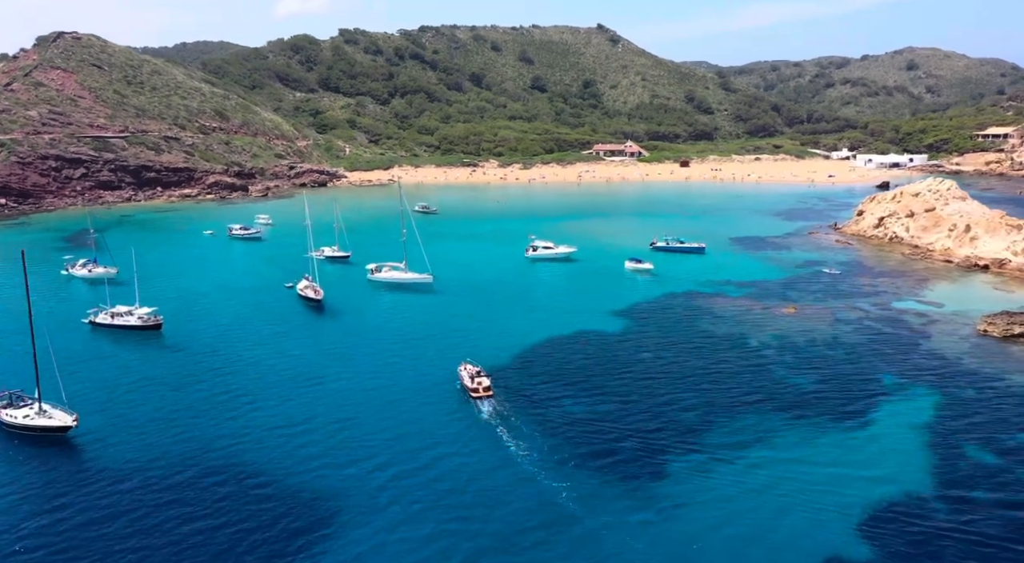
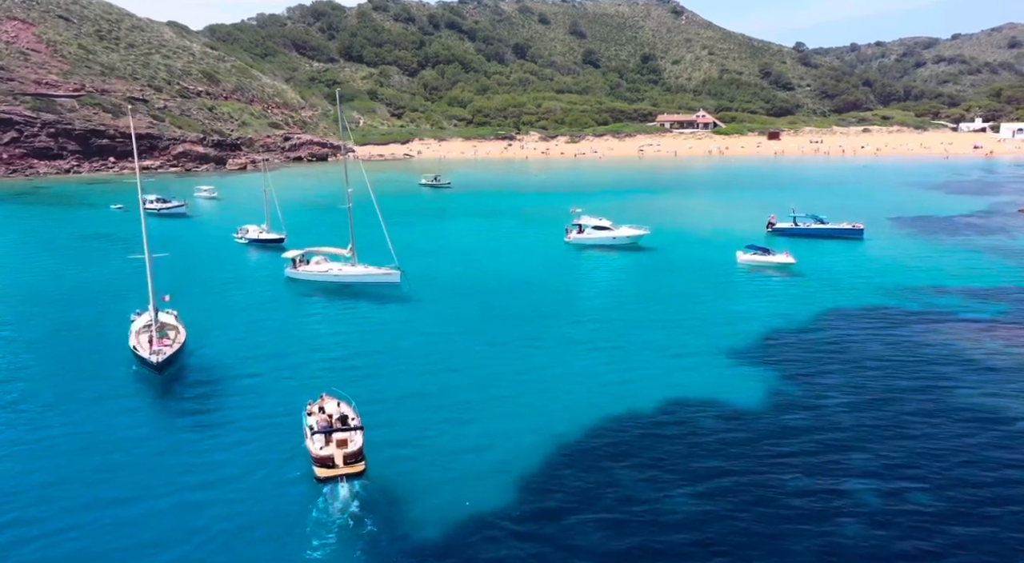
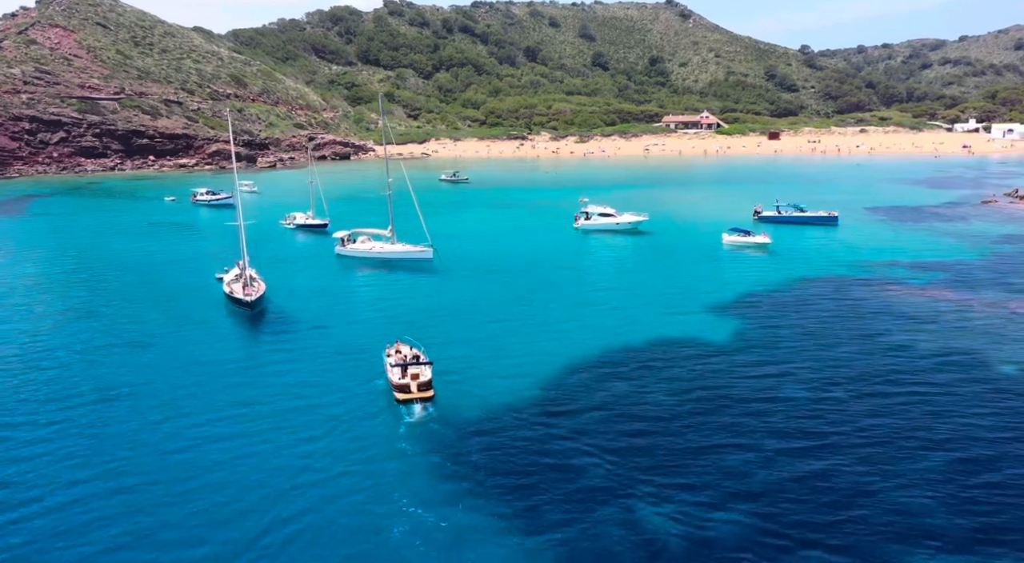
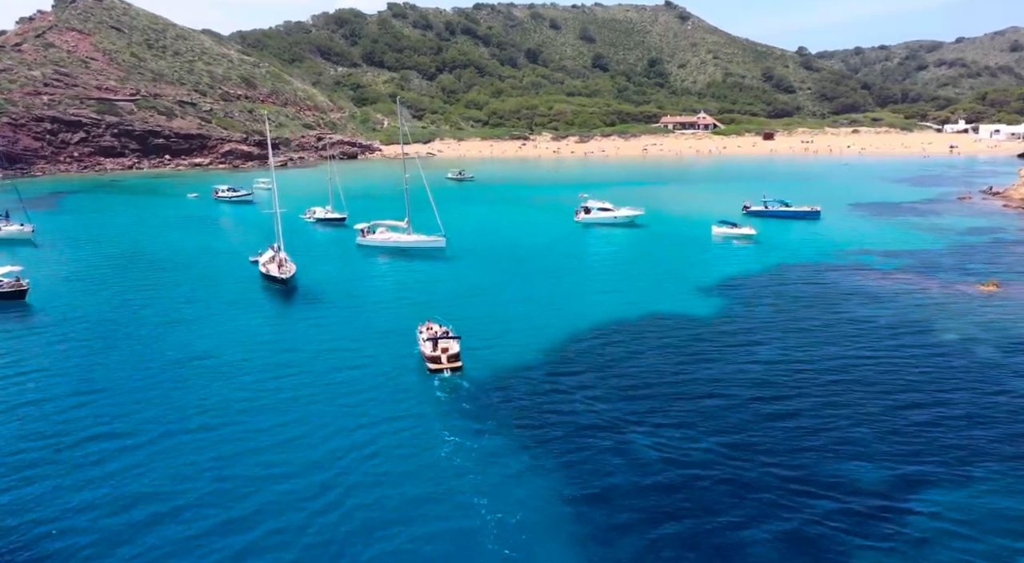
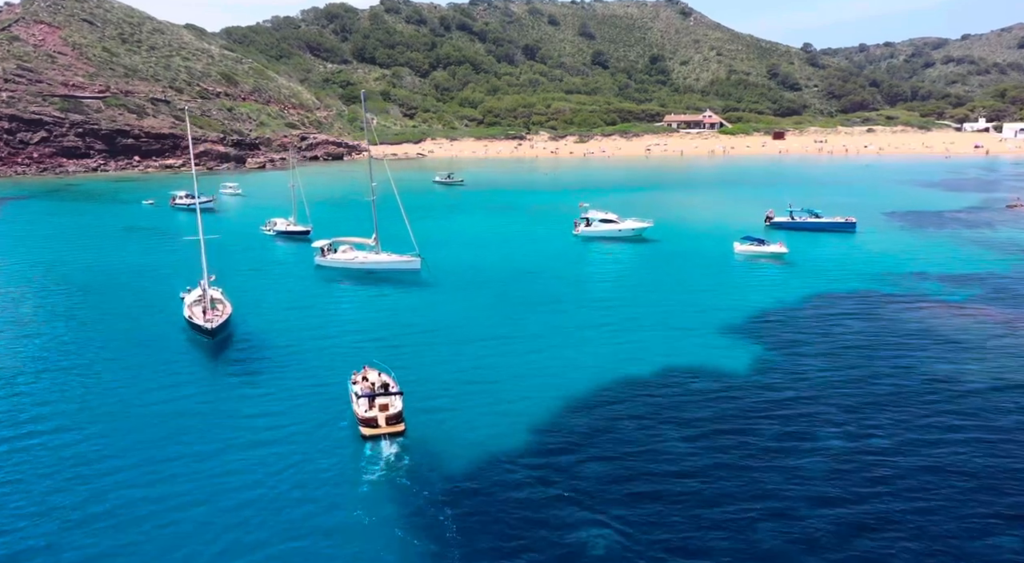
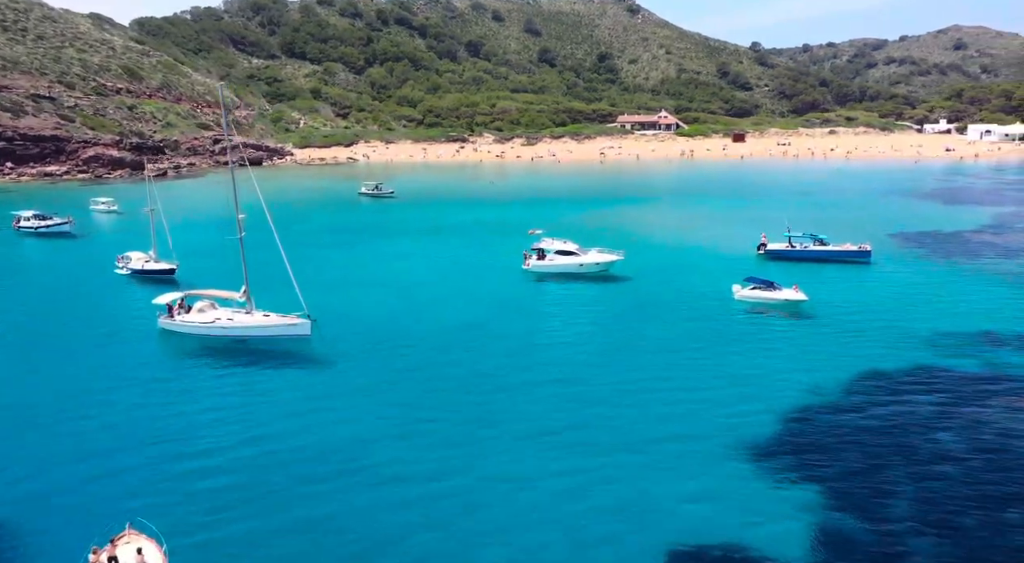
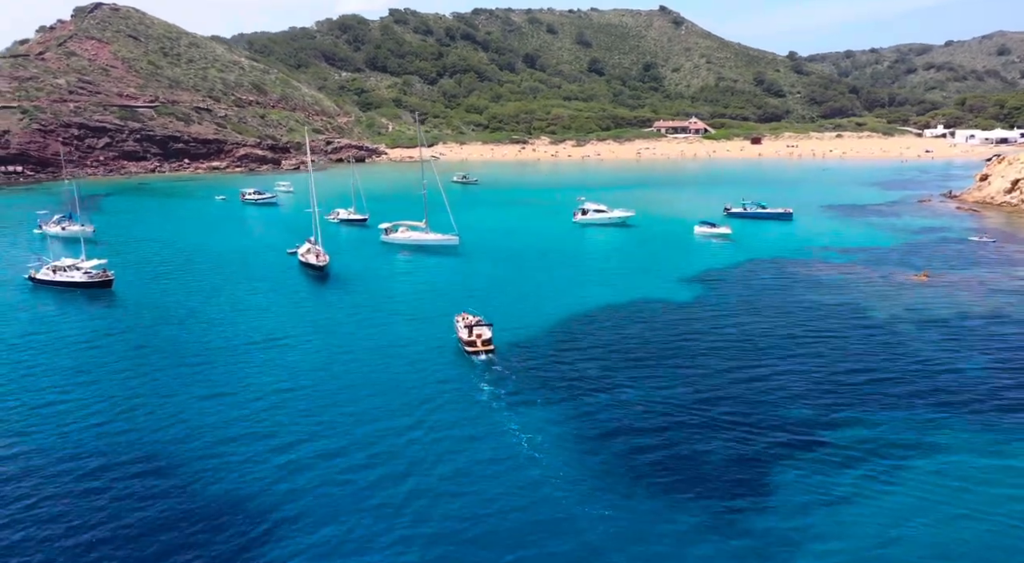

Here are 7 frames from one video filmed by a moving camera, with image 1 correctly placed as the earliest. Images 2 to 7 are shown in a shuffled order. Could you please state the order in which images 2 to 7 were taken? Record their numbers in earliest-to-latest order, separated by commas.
7, 4, 3, 5, 2, 6
